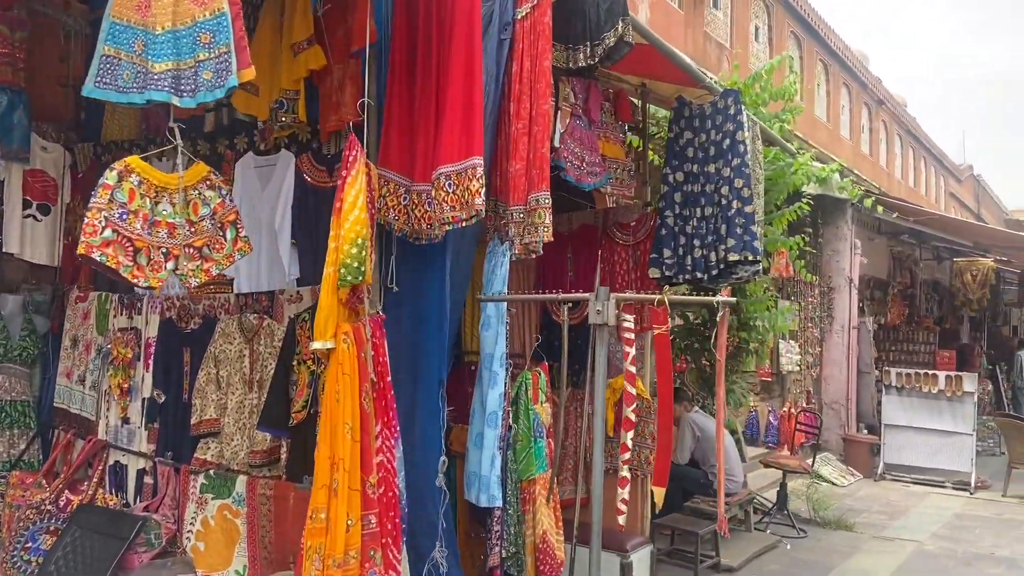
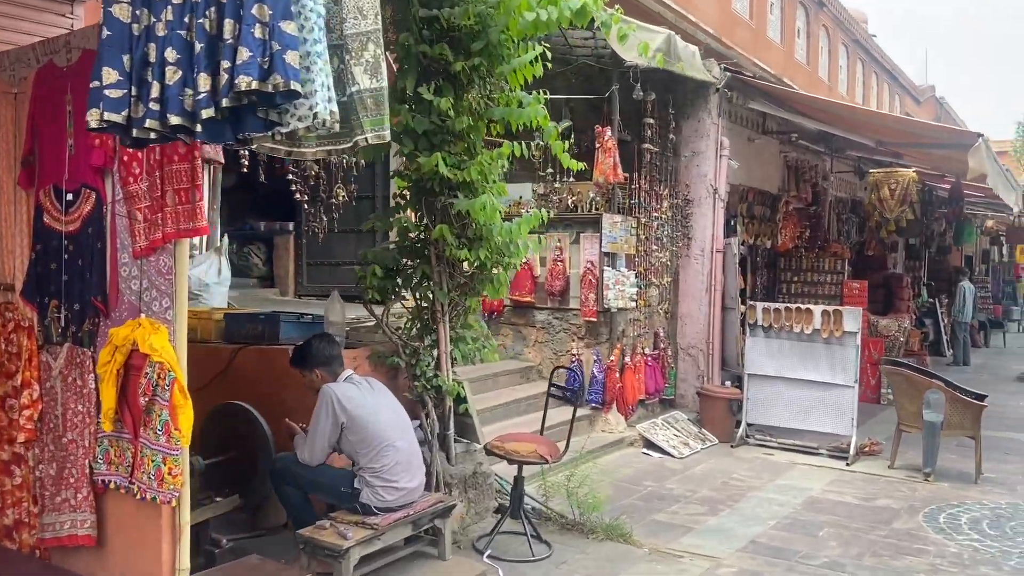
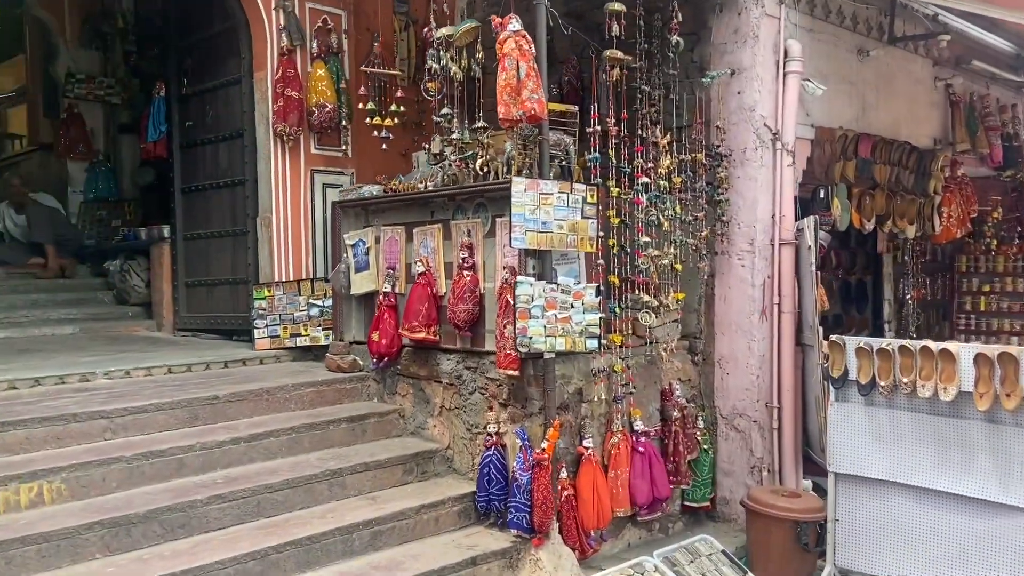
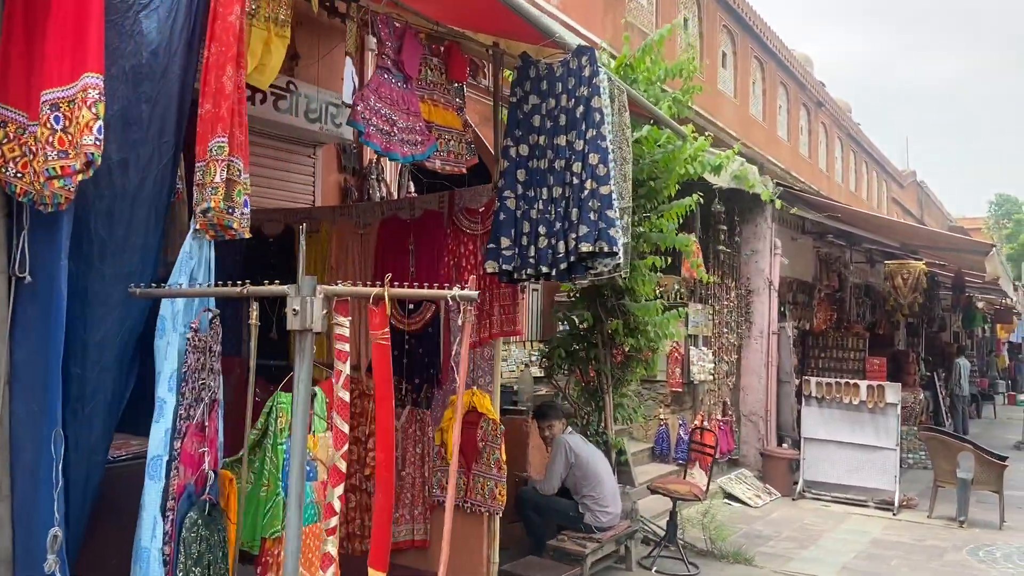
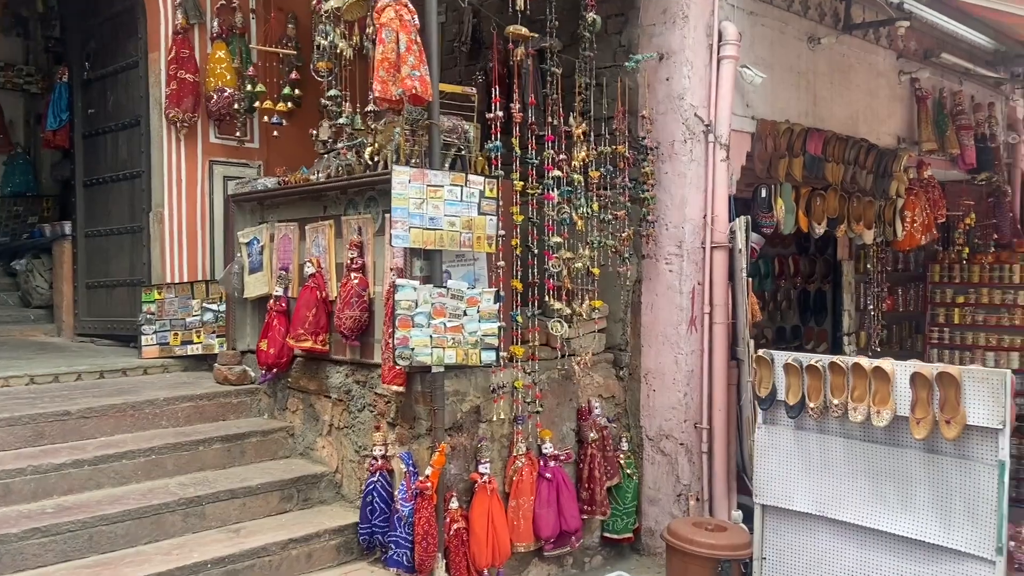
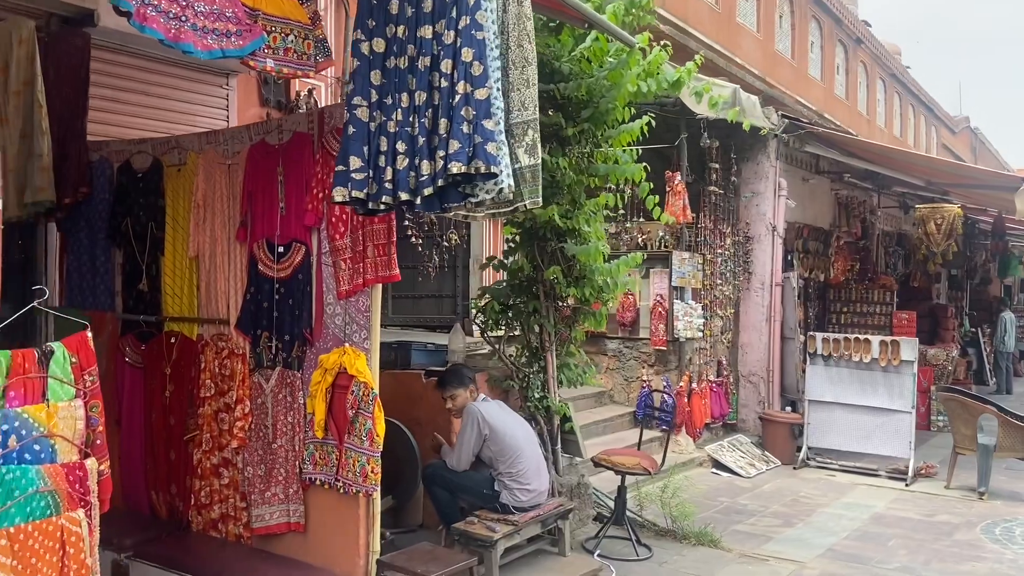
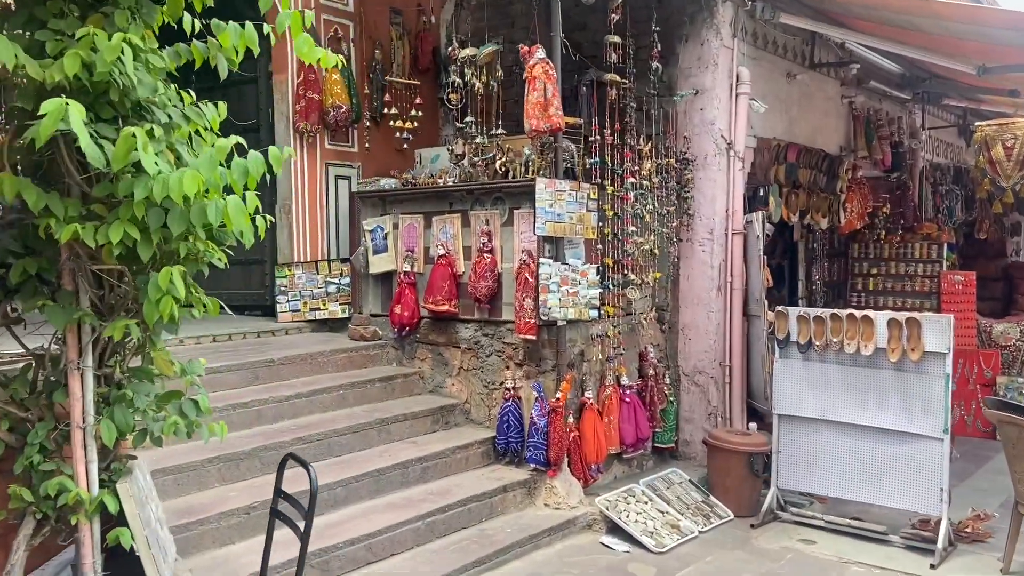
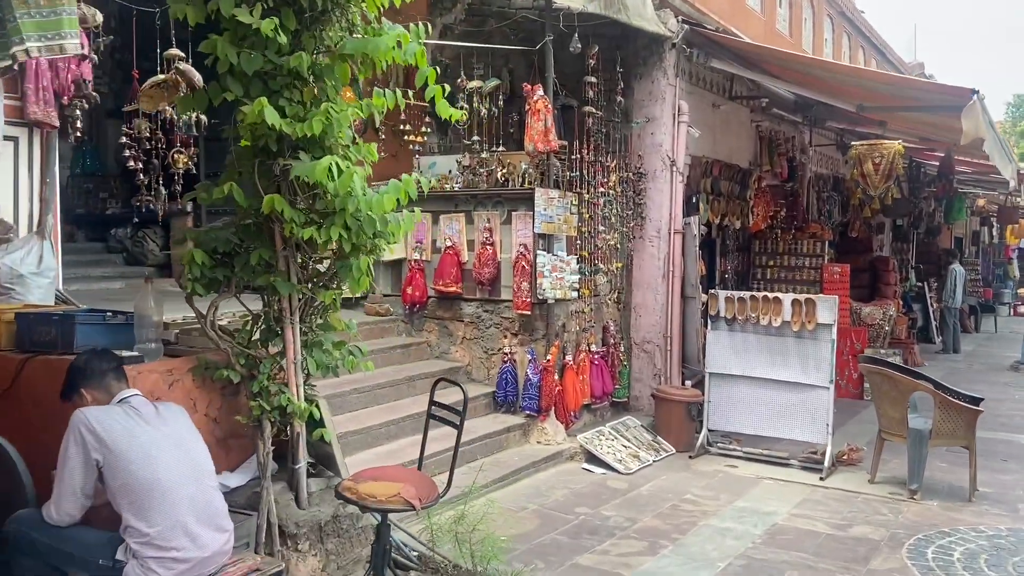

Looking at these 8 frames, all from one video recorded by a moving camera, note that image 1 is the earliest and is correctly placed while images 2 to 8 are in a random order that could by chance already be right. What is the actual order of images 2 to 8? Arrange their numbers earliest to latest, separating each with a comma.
4, 6, 2, 8, 7, 3, 5
